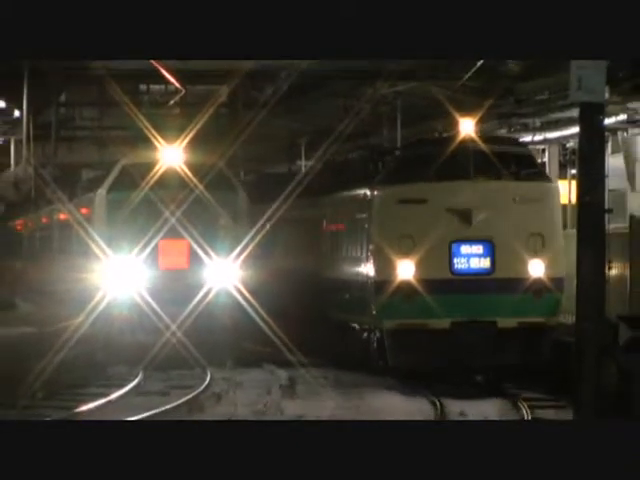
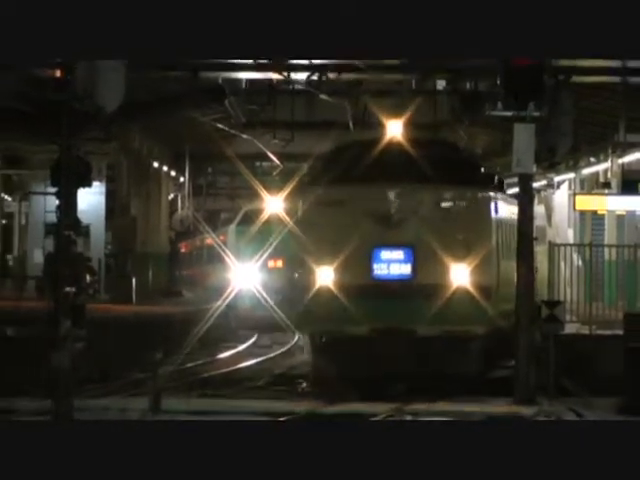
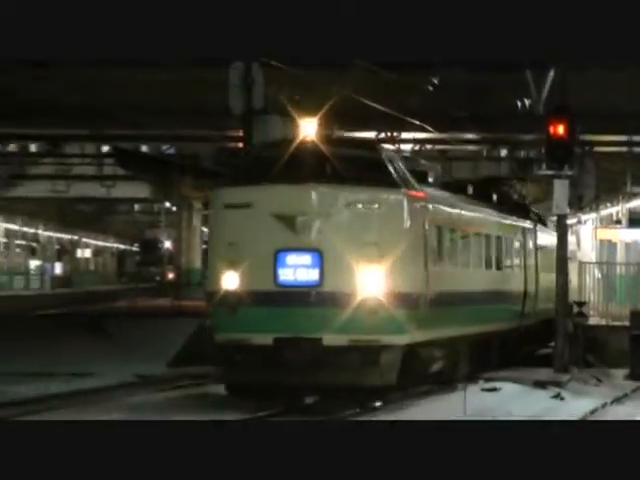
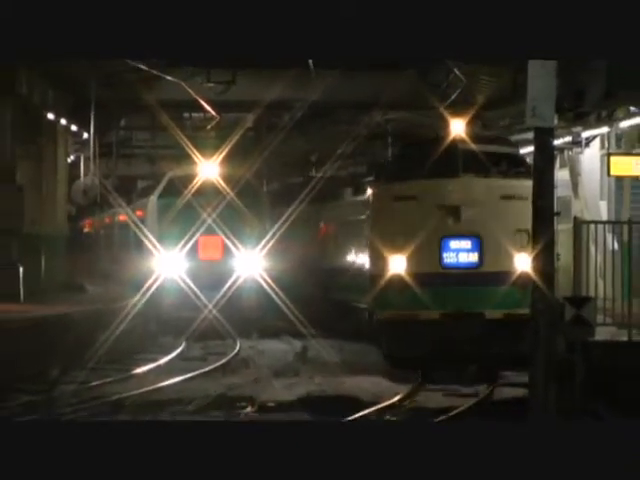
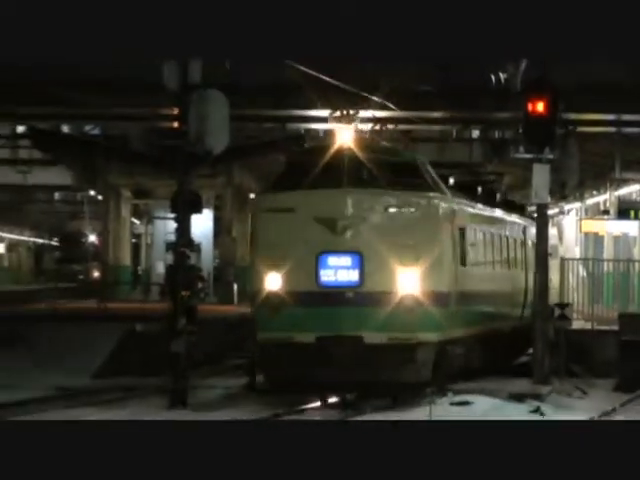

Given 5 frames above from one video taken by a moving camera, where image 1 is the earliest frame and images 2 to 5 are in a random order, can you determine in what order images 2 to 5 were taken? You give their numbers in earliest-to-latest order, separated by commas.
4, 2, 5, 3
